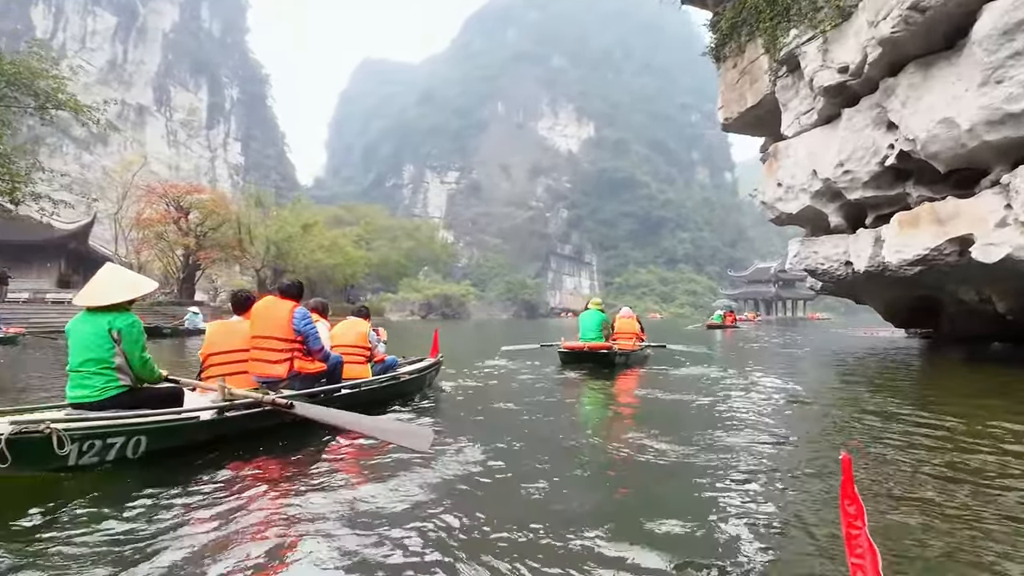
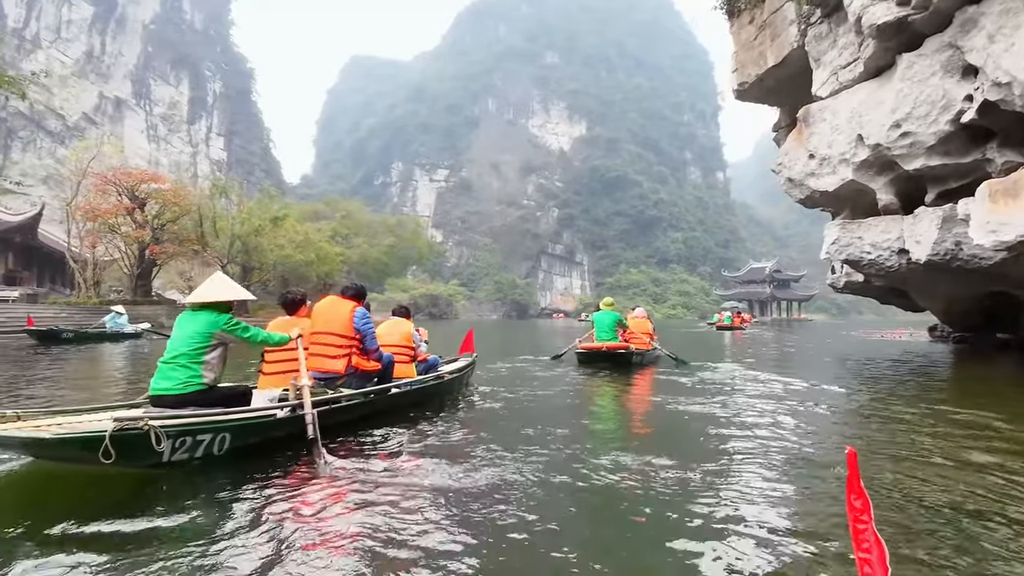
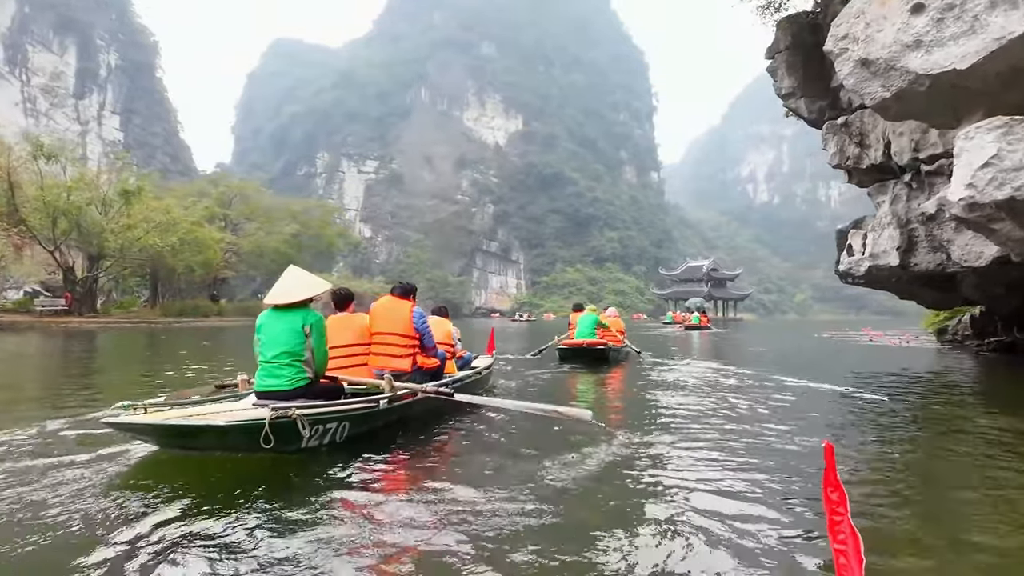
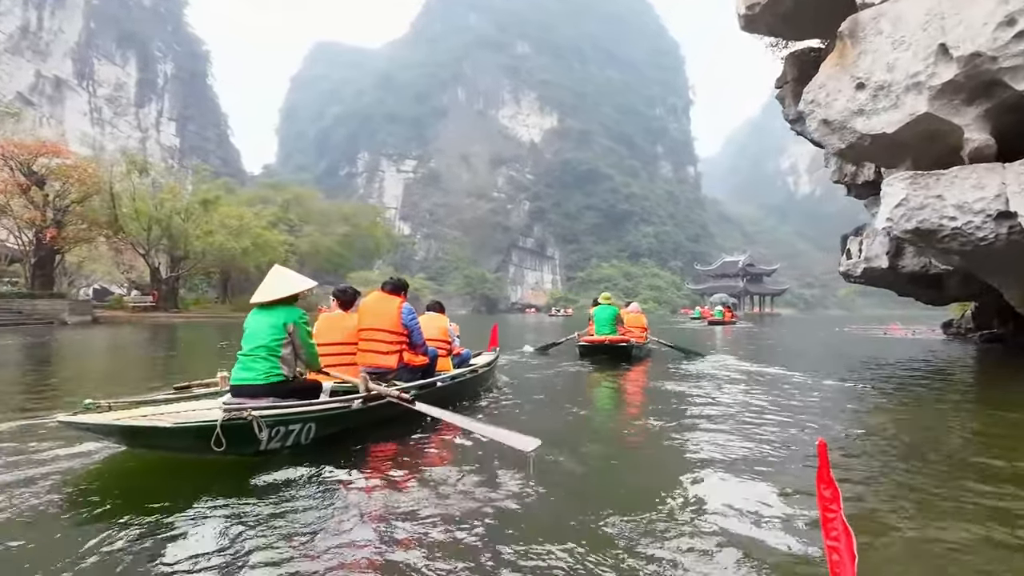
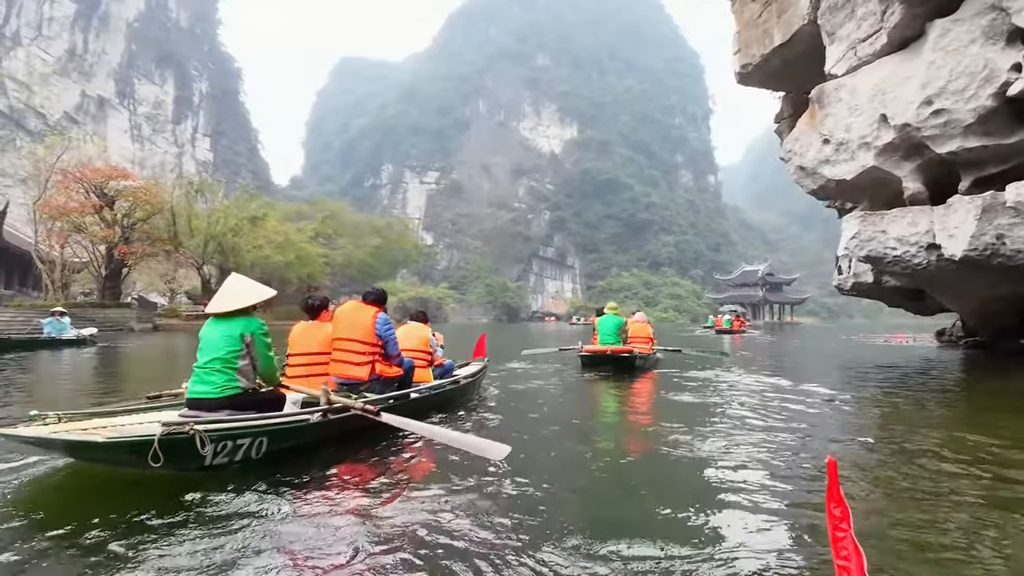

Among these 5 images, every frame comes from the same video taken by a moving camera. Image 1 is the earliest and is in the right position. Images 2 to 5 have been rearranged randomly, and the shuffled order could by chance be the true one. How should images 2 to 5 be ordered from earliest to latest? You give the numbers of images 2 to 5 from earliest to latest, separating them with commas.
2, 5, 4, 3
